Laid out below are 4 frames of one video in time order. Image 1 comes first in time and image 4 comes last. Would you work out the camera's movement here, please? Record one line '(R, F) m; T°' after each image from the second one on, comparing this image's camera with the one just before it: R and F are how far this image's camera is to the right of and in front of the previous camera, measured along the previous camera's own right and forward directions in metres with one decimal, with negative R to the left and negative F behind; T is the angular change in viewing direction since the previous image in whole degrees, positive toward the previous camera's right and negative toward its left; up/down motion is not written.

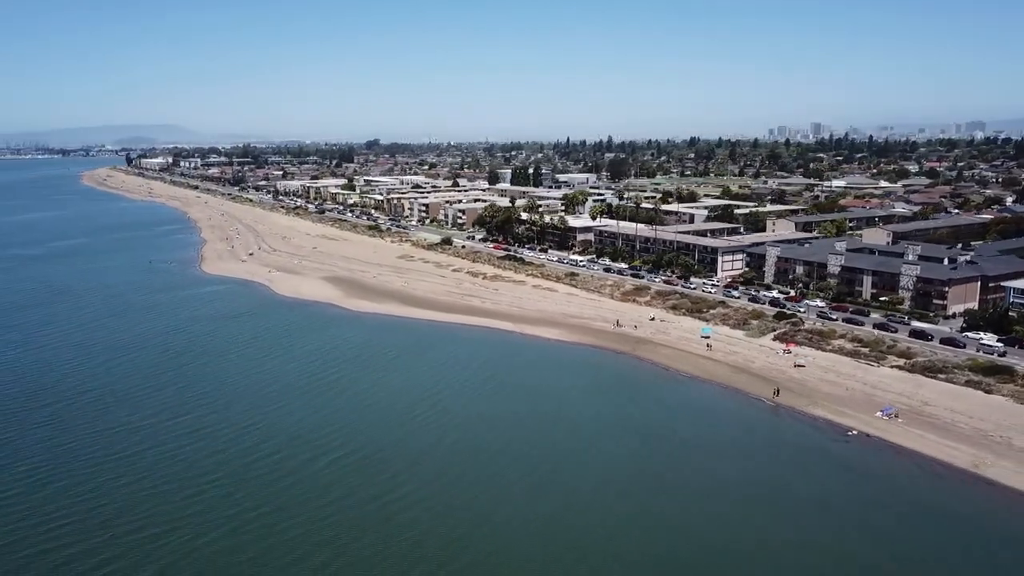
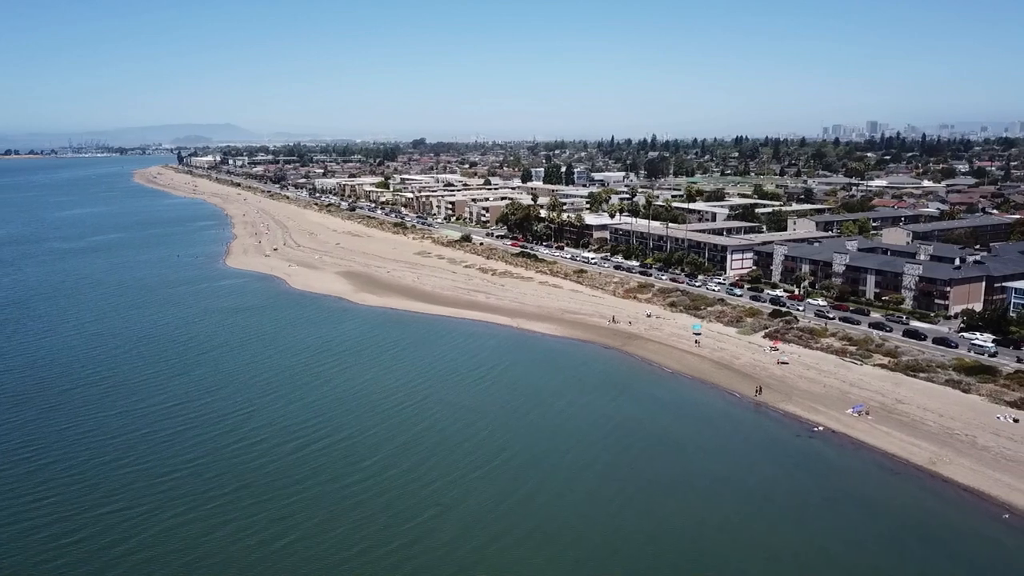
(+1.9, -0.4) m; -3°
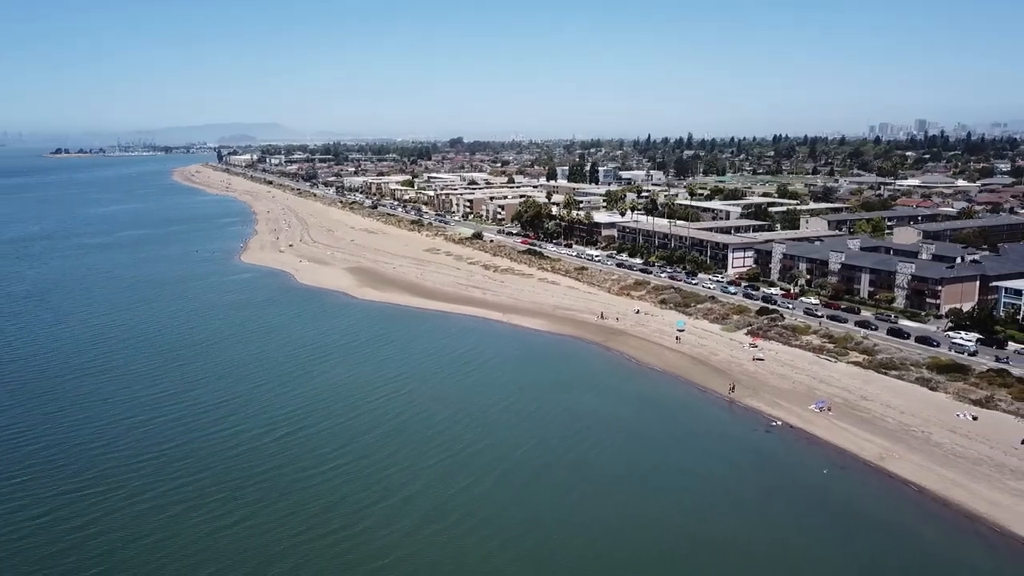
(+1.9, -0.4) m; -2°
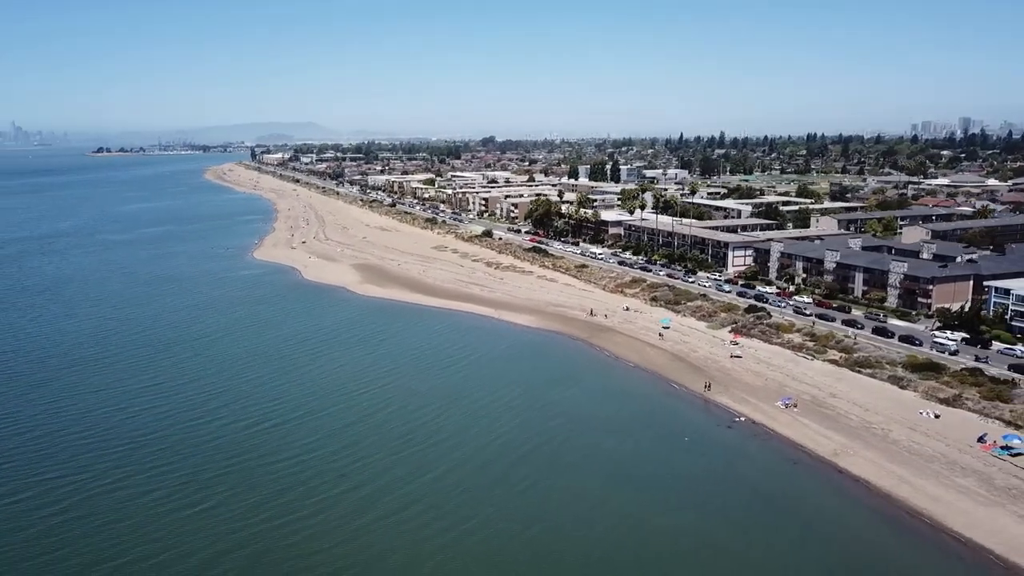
(+1.7, -0.4) m; -2°
